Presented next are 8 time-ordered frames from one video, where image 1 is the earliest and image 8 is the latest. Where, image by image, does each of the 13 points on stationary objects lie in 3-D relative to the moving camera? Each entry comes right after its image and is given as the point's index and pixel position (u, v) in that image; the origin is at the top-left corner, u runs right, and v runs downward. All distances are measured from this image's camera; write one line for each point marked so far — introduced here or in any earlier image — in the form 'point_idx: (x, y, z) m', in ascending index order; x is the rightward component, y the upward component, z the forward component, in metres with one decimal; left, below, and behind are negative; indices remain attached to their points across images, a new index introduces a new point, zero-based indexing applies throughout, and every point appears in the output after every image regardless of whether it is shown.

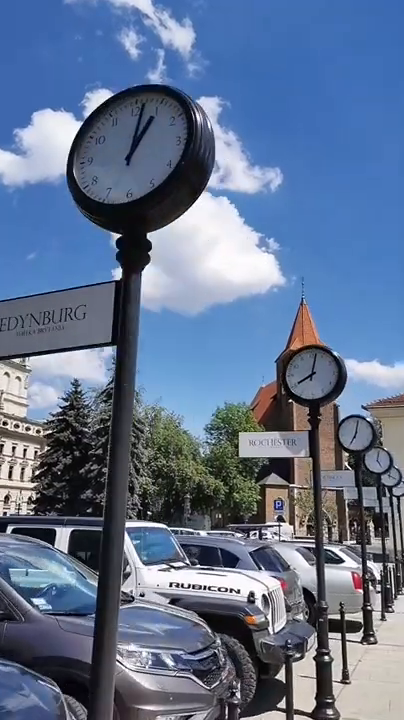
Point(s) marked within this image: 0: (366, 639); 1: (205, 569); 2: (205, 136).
0: (+3.2, -5.4, +10.3) m
1: (0.0, -2.8, +7.3) m
2: (0.0, +1.2, +2.8) m
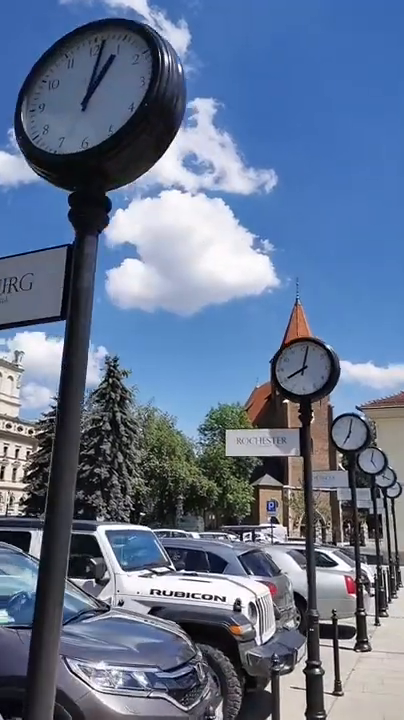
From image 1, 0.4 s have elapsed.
0: (+2.9, -5.3, +10.0) m
1: (-0.2, -2.7, +6.8) m
2: (-0.1, +1.3, +2.4) m
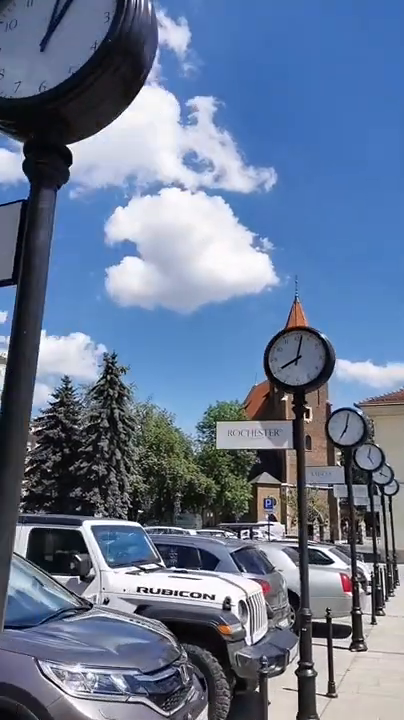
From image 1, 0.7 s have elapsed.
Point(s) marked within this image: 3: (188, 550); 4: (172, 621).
0: (+2.8, -5.2, +9.7) m
1: (-0.3, -2.6, +6.6) m
2: (-0.2, +1.4, +2.2) m
3: (-0.2, -3.2, +8.9) m
4: (-0.3, -2.8, +5.8) m
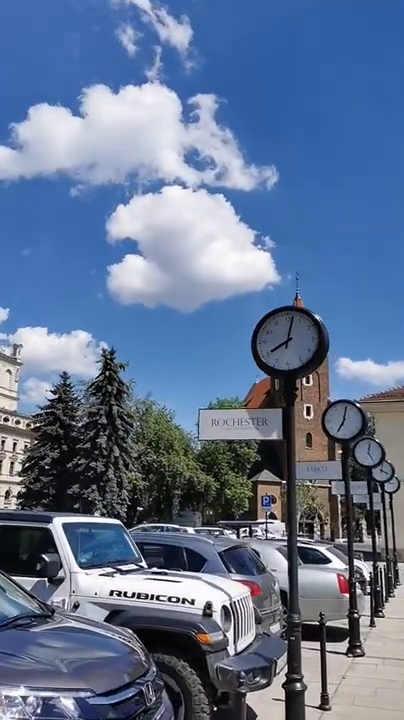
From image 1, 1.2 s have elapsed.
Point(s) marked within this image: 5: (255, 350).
0: (+2.6, -5.0, +9.2) m
1: (-0.5, -2.4, +6.1) m
2: (-0.5, +1.6, +1.6) m
3: (-0.4, -3.0, +8.4) m
4: (-0.5, -2.6, +5.2) m
5: (+0.6, +0.1, +6.2) m
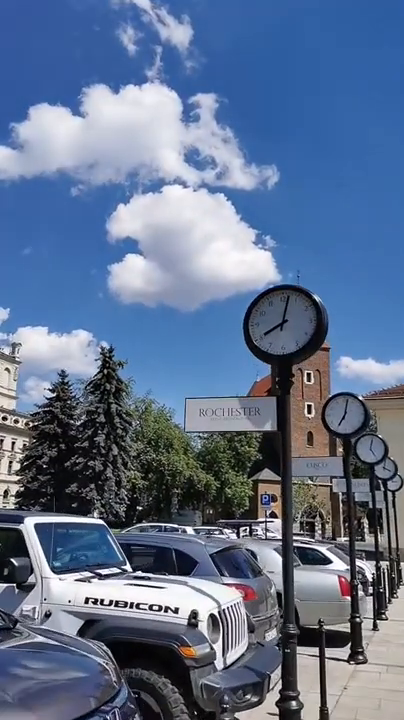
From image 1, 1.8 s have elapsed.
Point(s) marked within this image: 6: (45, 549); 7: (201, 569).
0: (+2.5, -4.8, +8.6) m
1: (-0.6, -2.2, +5.5) m
2: (-0.6, +1.7, +1.0) m
3: (-0.6, -2.8, +7.8) m
4: (-0.7, -2.5, +4.7) m
5: (+0.5, +0.3, +5.7) m
6: (-1.6, -1.9, +5.5) m
7: (0.0, -2.9, +7.5) m
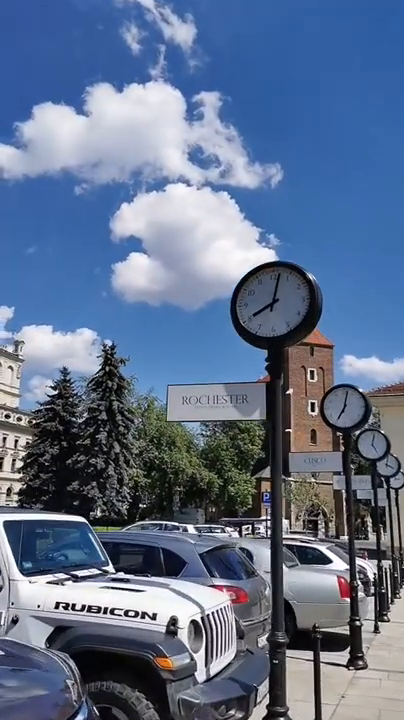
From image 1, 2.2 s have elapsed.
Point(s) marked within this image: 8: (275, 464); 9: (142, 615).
0: (+2.3, -4.7, +8.2) m
1: (-0.8, -2.1, +5.1) m
2: (-0.8, +1.9, +0.6) m
3: (-0.7, -2.6, +7.4) m
4: (-0.8, -2.3, +4.3) m
5: (+0.3, +0.4, +5.2) m
6: (-1.8, -1.8, +5.1) m
7: (-0.2, -2.7, +7.0) m
8: (+0.7, -0.9, +4.7) m
9: (-0.5, -2.1, +4.3) m
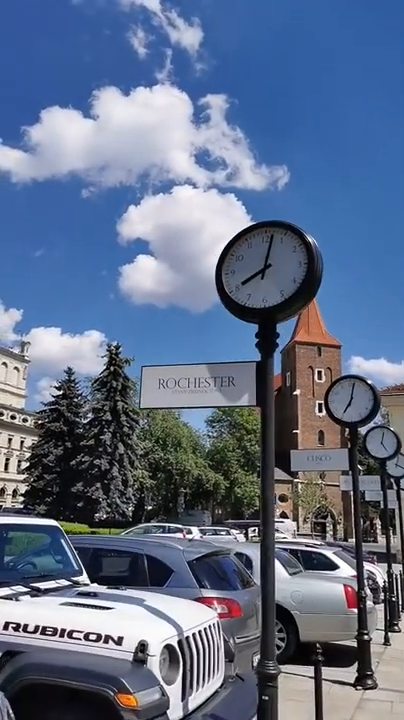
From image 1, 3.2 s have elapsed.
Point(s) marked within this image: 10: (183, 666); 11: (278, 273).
0: (+2.2, -4.5, +7.4) m
1: (-1.0, -1.9, +4.4) m
2: (-1.0, +2.1, -0.1) m
3: (-0.8, -2.5, +6.6) m
4: (-1.0, -2.1, +3.5) m
5: (+0.1, +0.6, +4.5) m
6: (-1.9, -1.6, +4.4) m
7: (-0.3, -2.6, +6.3) m
8: (+0.5, -0.7, +4.0) m
9: (-0.7, -1.9, +3.6) m
10: (-0.1, -2.2, +3.9) m
11: (+0.6, +0.7, +4.3) m
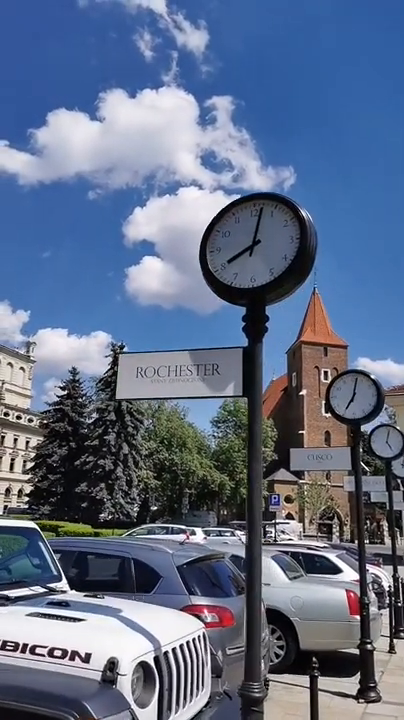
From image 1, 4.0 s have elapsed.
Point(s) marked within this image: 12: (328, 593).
0: (+2.1, -4.4, +7.0) m
1: (-1.1, -1.8, +4.0) m
2: (-1.2, +2.2, -0.5) m
3: (-0.9, -2.4, +6.3) m
4: (-1.1, -2.0, +3.1) m
5: (0.0, +0.7, +4.1) m
6: (-2.0, -1.5, +4.0) m
7: (-0.4, -2.5, +5.9) m
8: (+0.4, -0.6, +3.6) m
9: (-0.8, -1.8, +3.2) m
10: (-0.3, -2.1, +3.5) m
11: (+0.5, +0.8, +3.9) m
12: (+2.0, -3.7, +8.5) m
